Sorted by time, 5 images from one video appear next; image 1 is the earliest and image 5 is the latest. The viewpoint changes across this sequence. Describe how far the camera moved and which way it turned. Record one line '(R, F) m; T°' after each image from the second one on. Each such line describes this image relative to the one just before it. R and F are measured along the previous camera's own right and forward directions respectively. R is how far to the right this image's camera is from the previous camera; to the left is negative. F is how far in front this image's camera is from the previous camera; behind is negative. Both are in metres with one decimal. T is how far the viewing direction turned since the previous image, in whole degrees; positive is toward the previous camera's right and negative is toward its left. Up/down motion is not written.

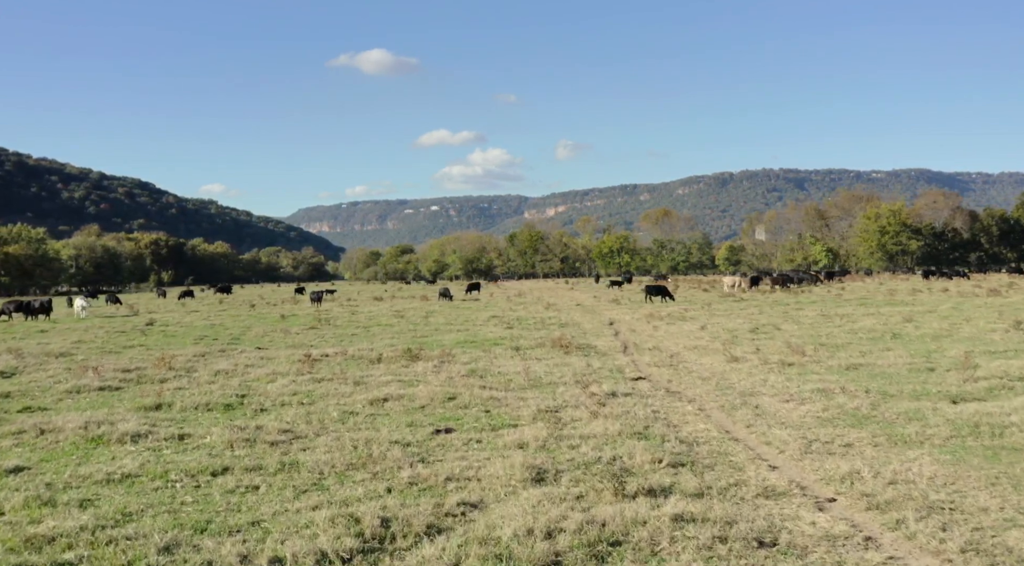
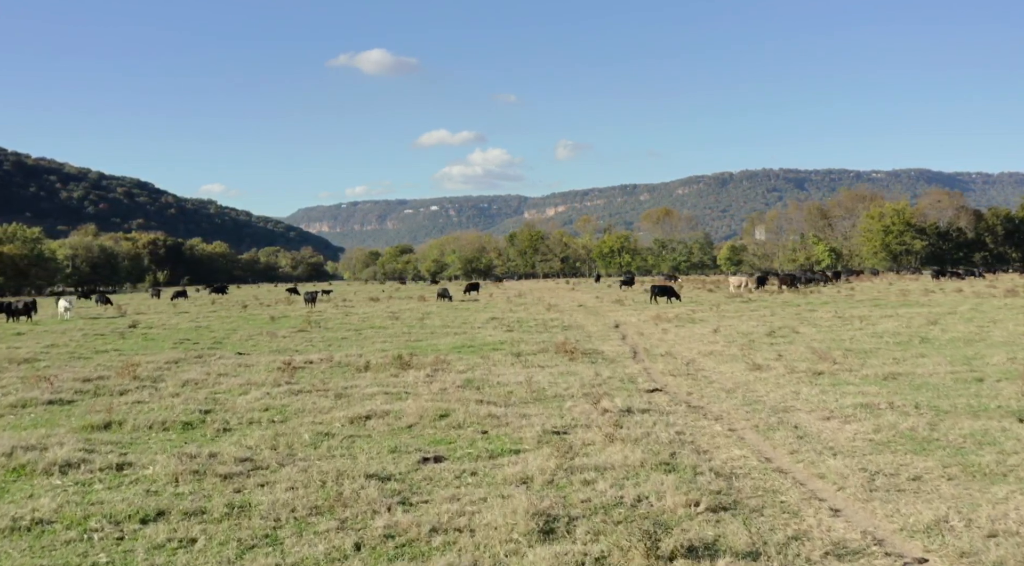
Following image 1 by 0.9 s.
(0.0, +2.8) m; 0°
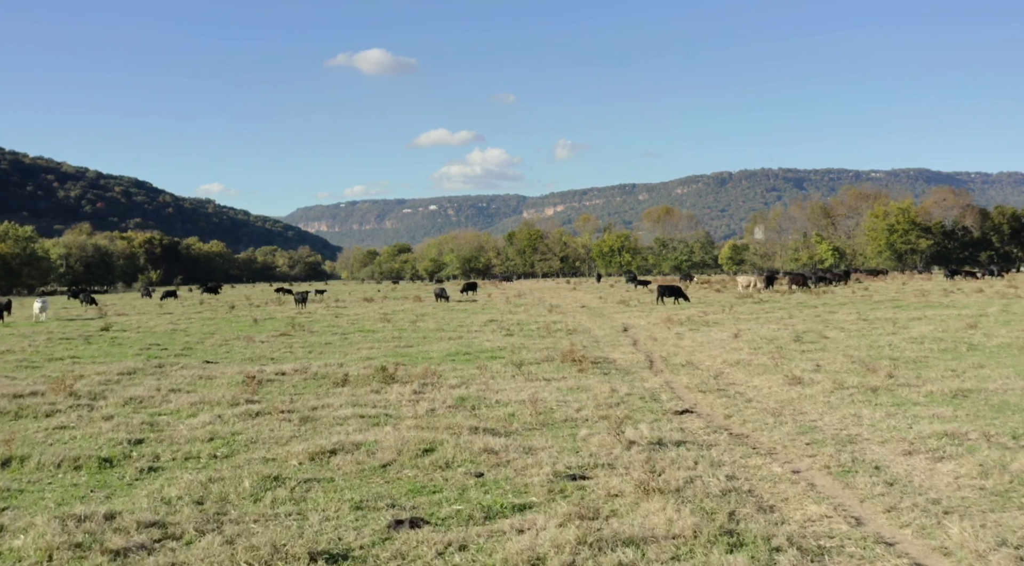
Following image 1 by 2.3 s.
(0.0, +4.0) m; 0°
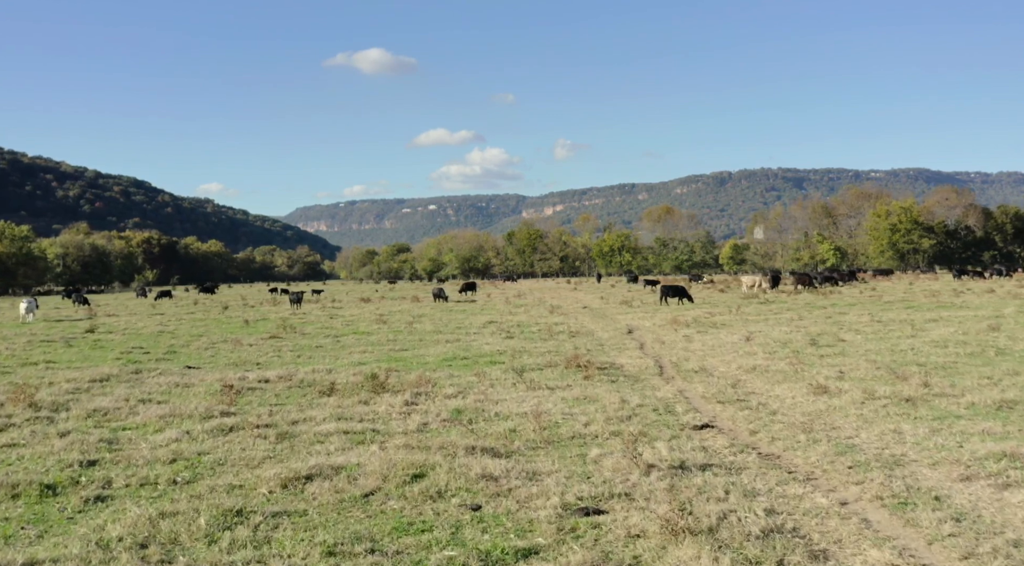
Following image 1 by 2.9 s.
(0.0, +2.0) m; 0°
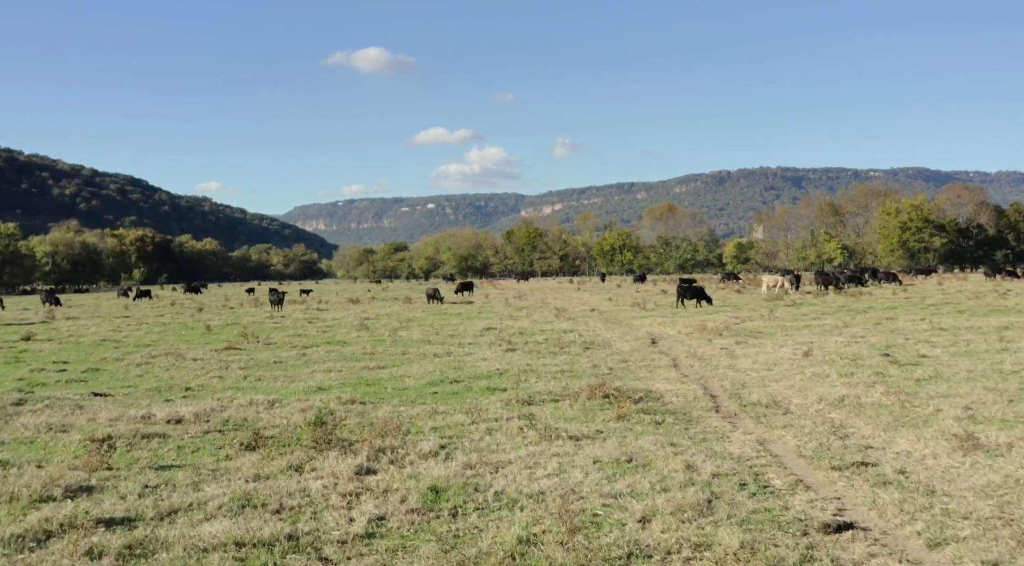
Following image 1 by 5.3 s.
(-0.1, +7.2) m; 0°
